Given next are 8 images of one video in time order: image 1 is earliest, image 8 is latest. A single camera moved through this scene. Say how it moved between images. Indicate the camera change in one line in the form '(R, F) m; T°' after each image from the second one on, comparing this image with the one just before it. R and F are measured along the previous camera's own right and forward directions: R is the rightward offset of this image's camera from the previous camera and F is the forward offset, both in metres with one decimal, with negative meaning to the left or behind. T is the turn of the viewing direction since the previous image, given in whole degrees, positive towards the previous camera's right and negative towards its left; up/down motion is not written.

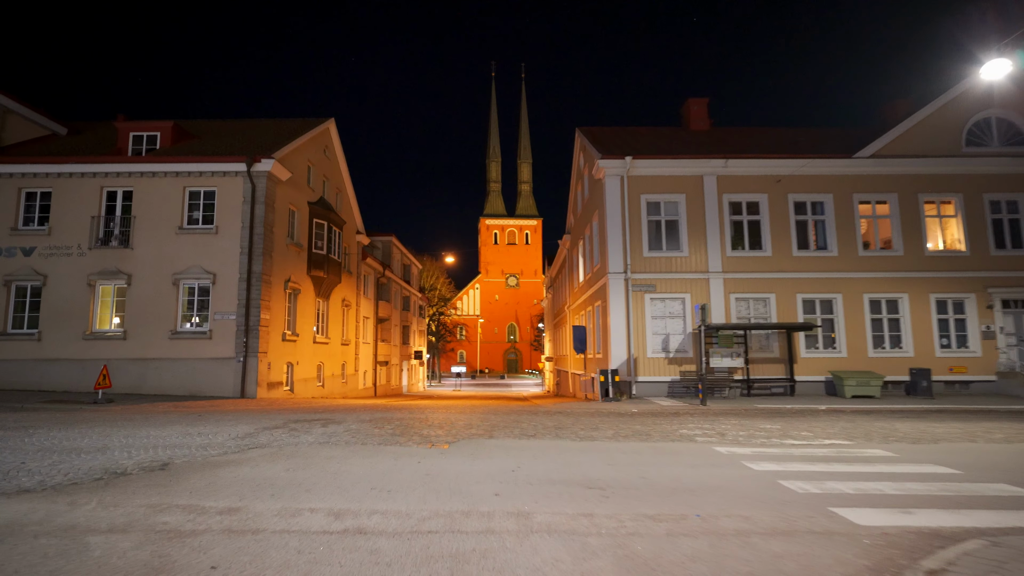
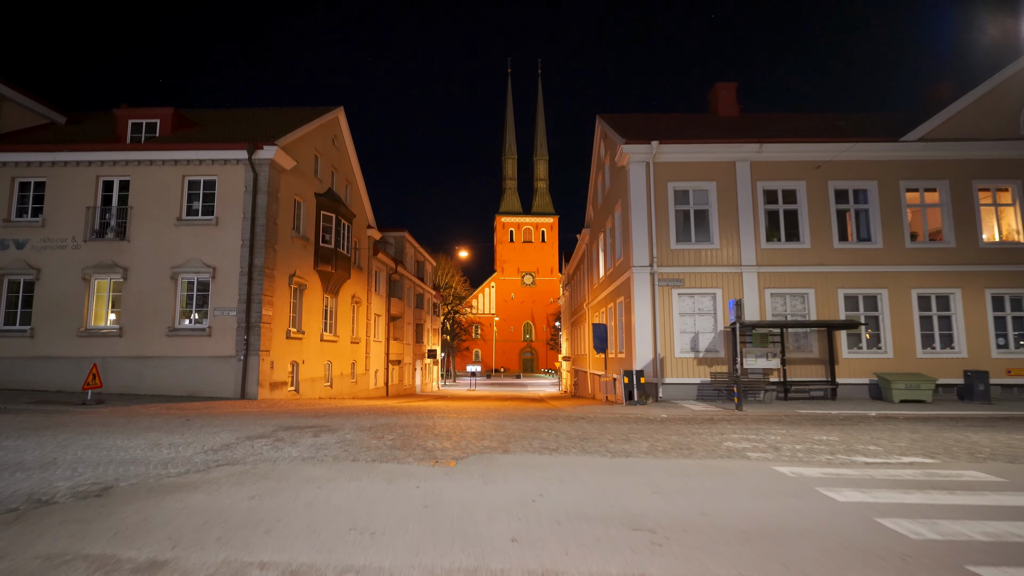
(0.0, +1.4) m; -1°
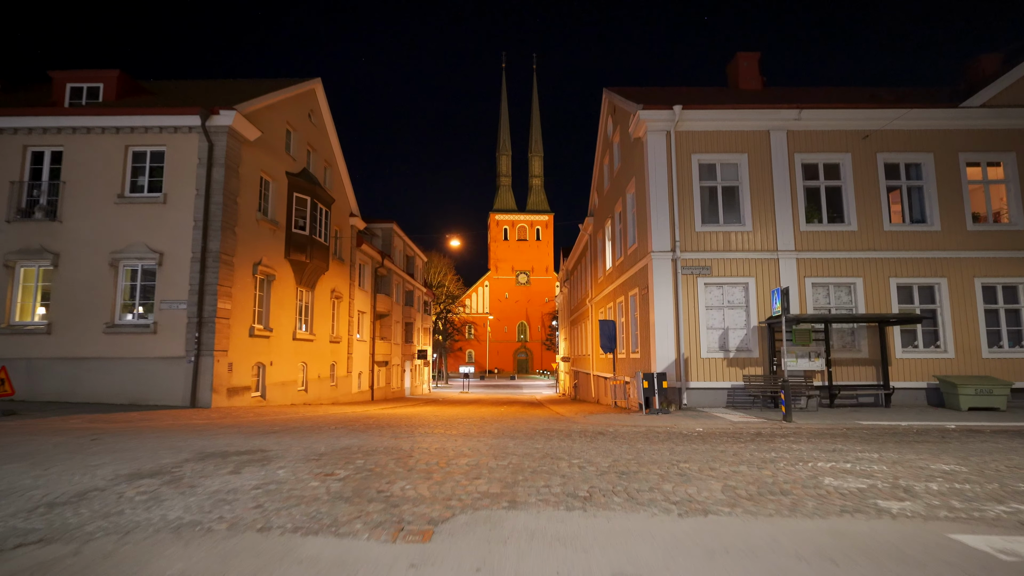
(-0.1, +2.9) m; +1°
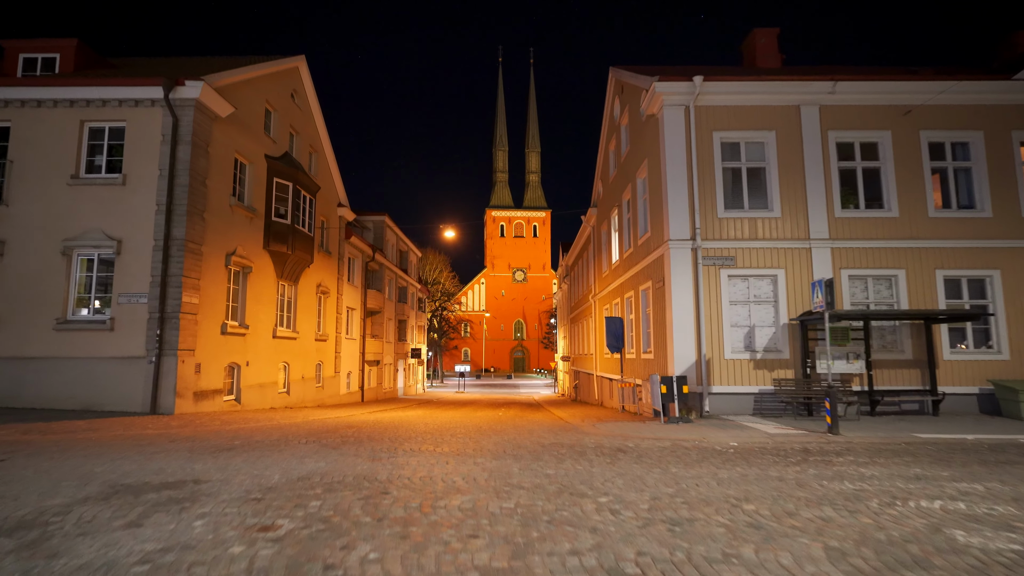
(-0.1, +1.8) m; 0°
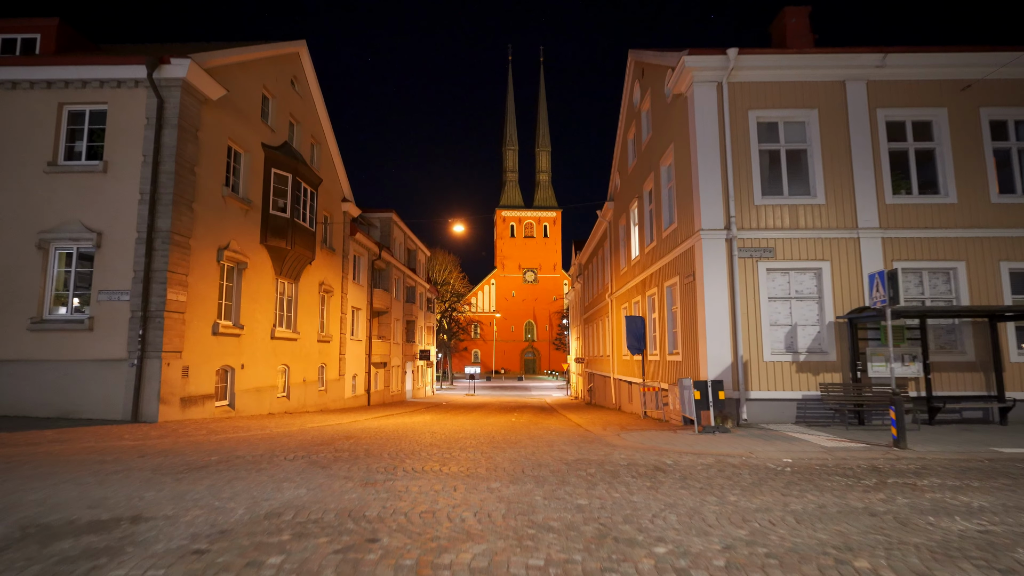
(-0.1, +1.4) m; -1°
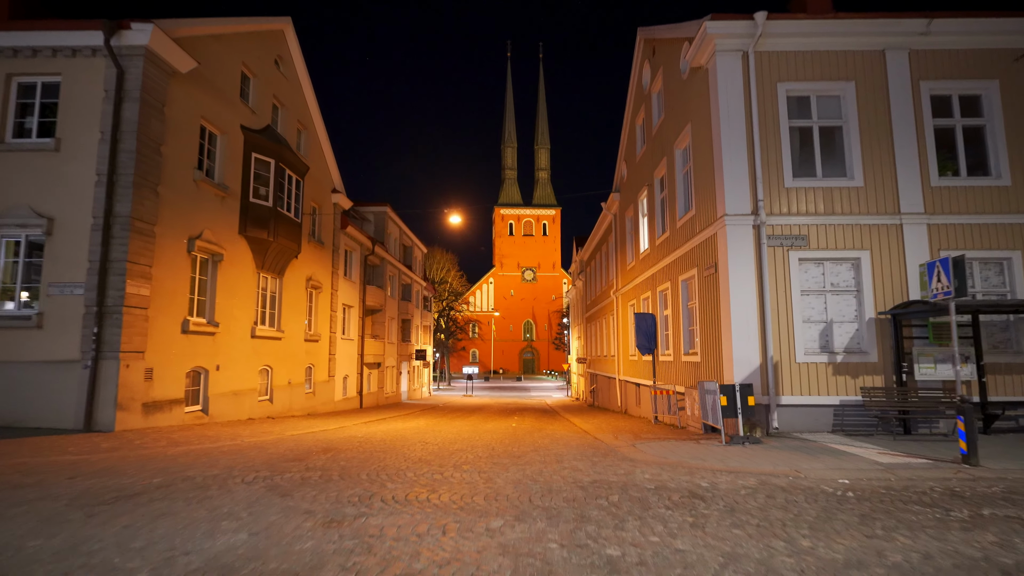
(-0.1, +1.5) m; 0°
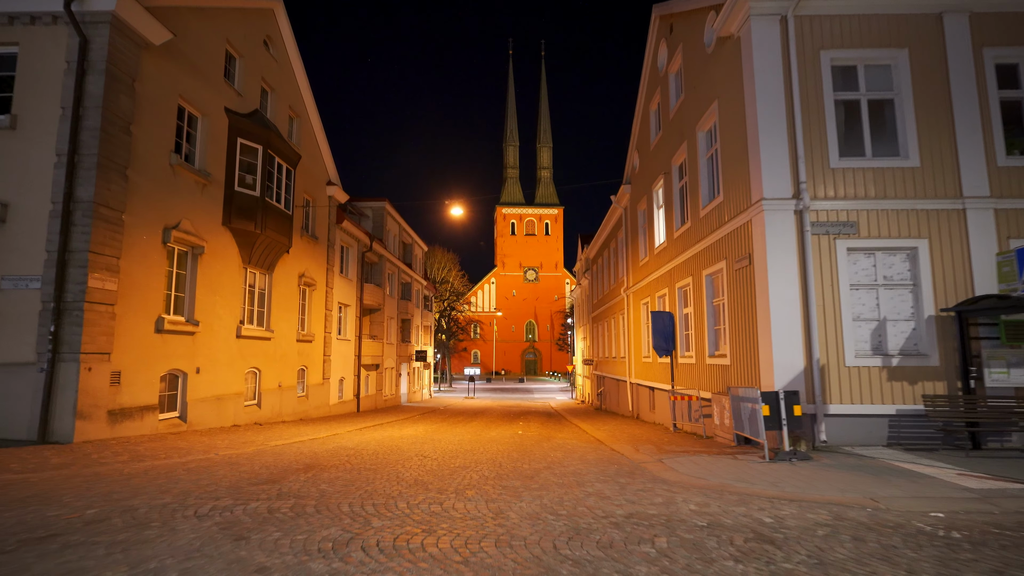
(-0.2, +1.4) m; 0°
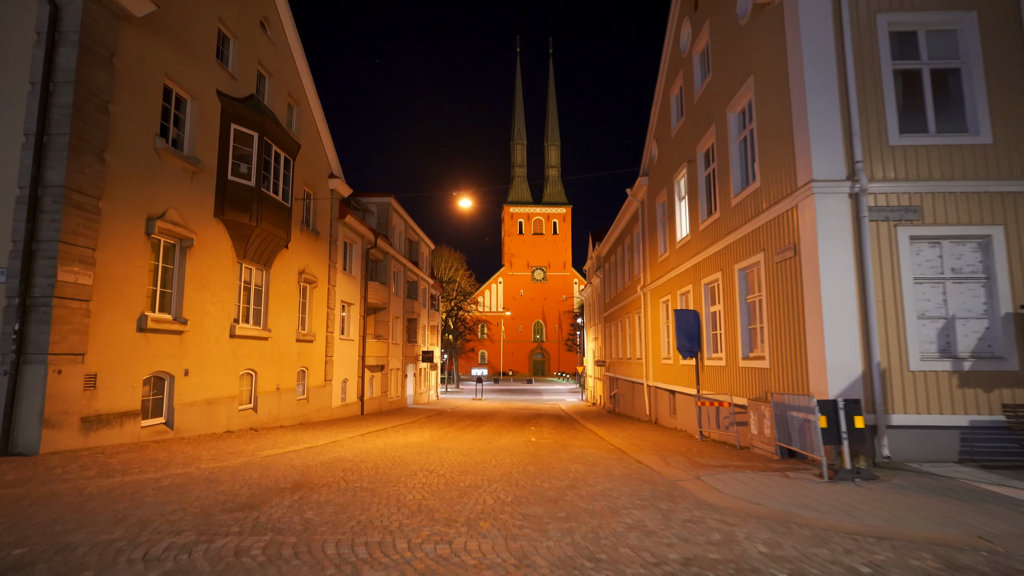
(-0.2, +1.2) m; -1°
